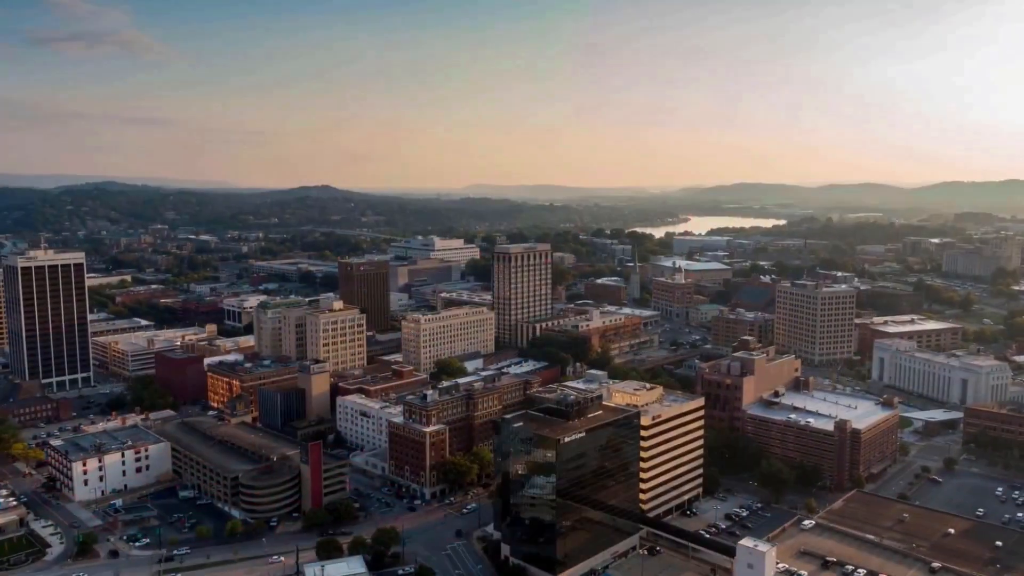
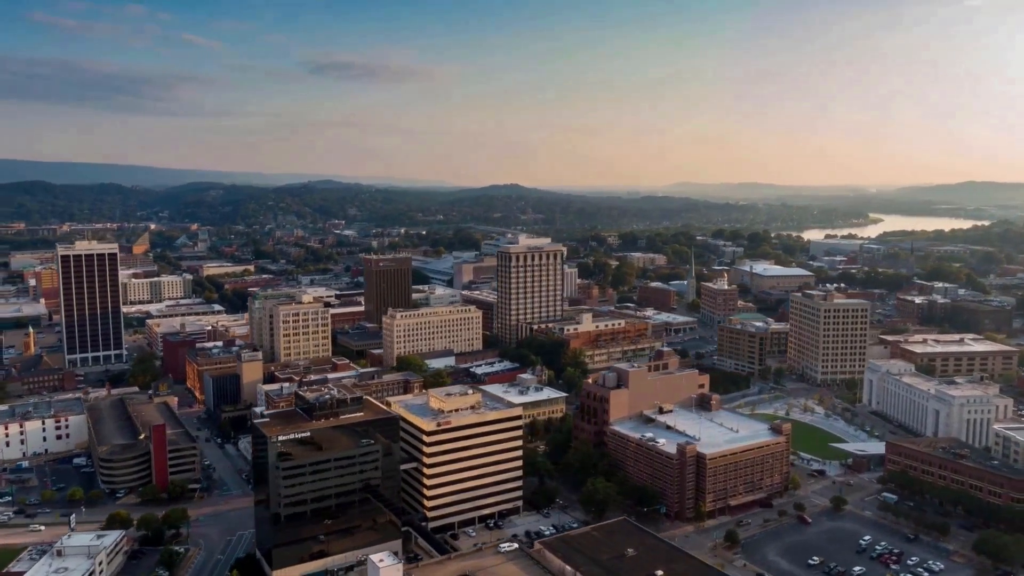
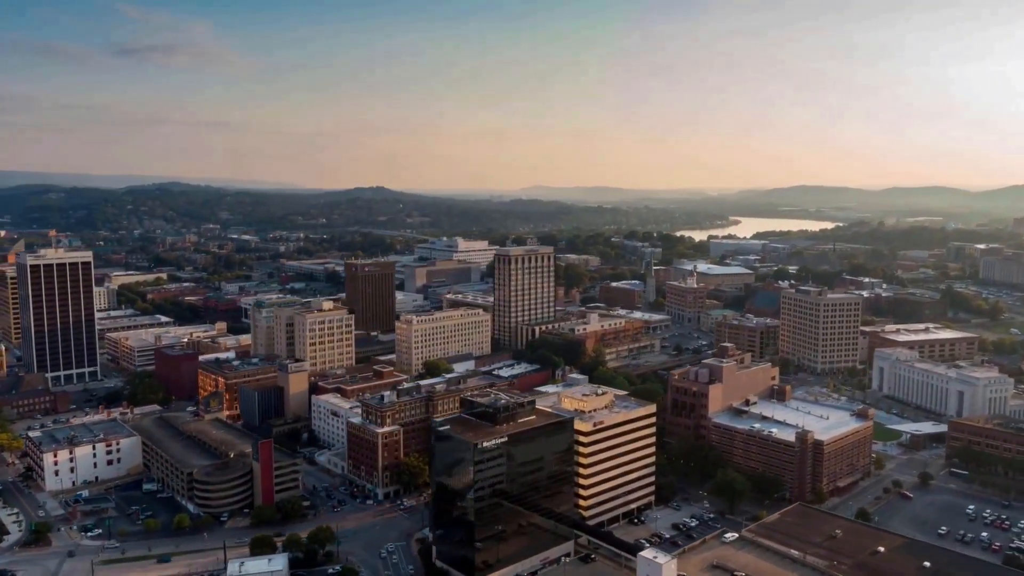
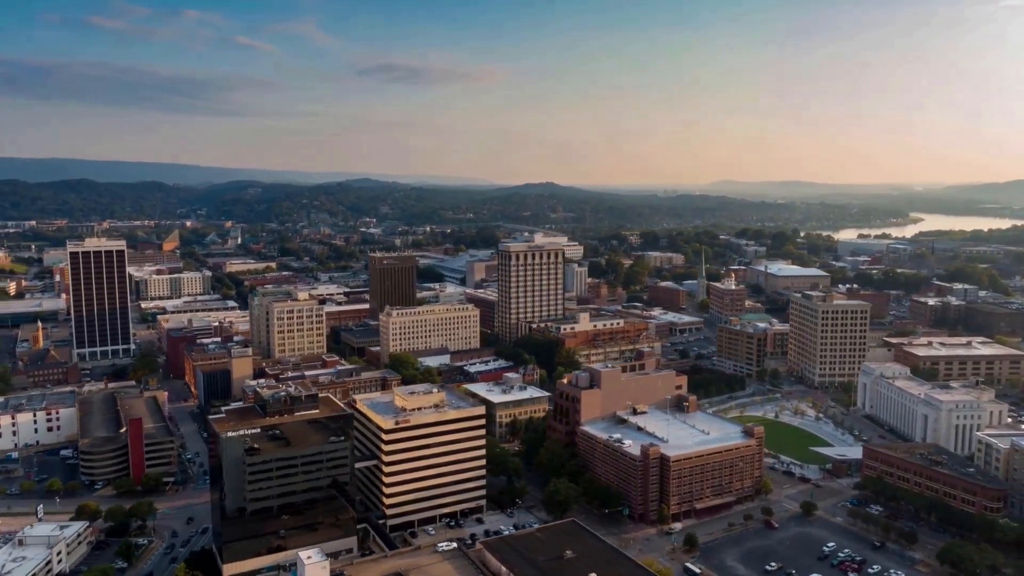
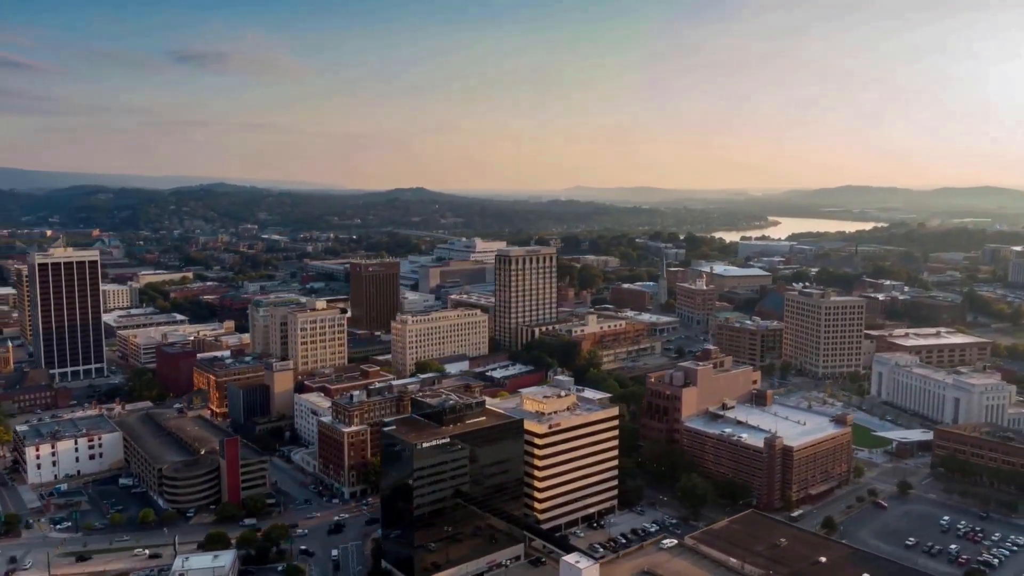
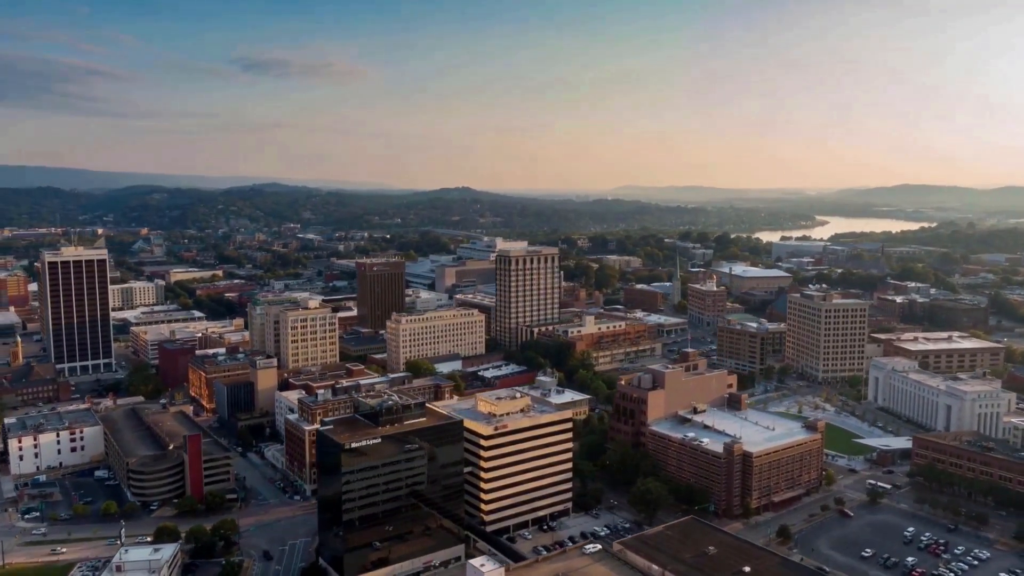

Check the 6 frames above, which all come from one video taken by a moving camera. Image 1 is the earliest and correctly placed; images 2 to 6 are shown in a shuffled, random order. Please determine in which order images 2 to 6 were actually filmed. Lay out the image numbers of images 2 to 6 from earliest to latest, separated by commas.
3, 5, 6, 2, 4
